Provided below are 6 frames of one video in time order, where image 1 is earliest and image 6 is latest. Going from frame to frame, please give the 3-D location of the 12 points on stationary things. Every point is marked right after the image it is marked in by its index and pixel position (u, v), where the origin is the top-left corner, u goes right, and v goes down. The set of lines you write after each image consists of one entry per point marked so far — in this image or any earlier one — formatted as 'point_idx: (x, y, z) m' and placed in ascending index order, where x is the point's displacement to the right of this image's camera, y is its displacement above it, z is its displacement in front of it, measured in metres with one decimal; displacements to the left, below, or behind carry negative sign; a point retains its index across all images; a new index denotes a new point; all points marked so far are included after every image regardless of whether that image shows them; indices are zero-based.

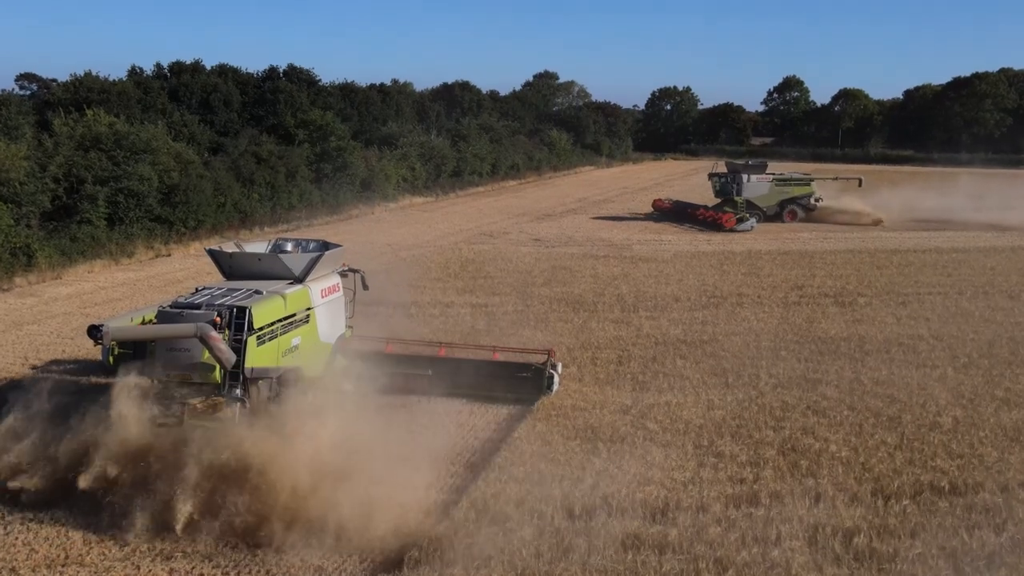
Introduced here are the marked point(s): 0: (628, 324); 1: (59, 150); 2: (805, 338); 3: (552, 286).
0: (+1.4, -0.4, +13.6) m
1: (-8.1, +2.5, +20.0) m
2: (+3.4, -0.6, +12.9) m
3: (+0.6, 0.0, +16.4) m
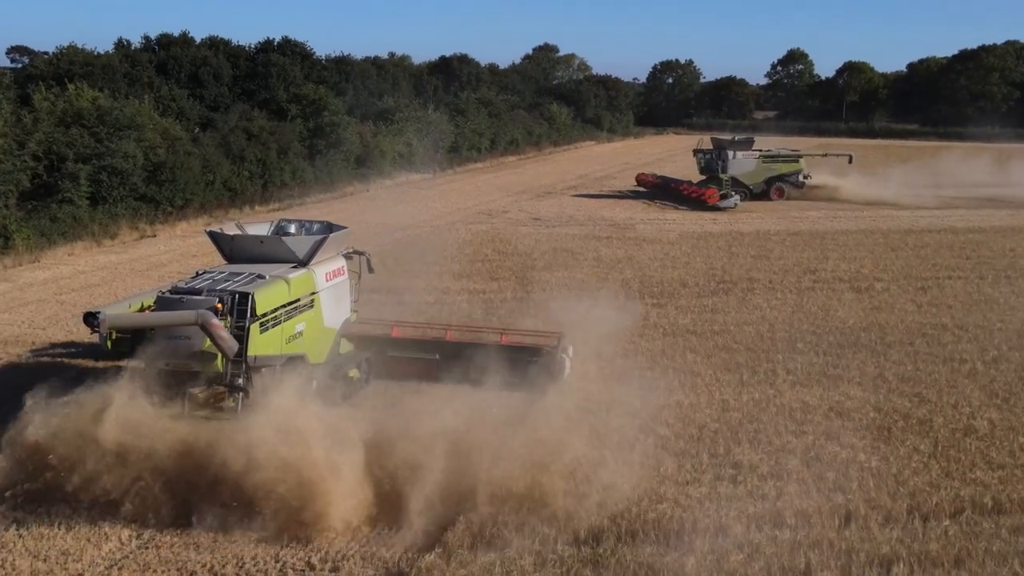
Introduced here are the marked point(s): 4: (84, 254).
0: (+1.4, -0.3, +12.9) m
1: (-8.2, +2.8, +19.1) m
2: (+3.4, -0.4, +12.1) m
3: (+0.6, +0.2, +15.7) m
4: (-6.9, +0.5, +18.0) m
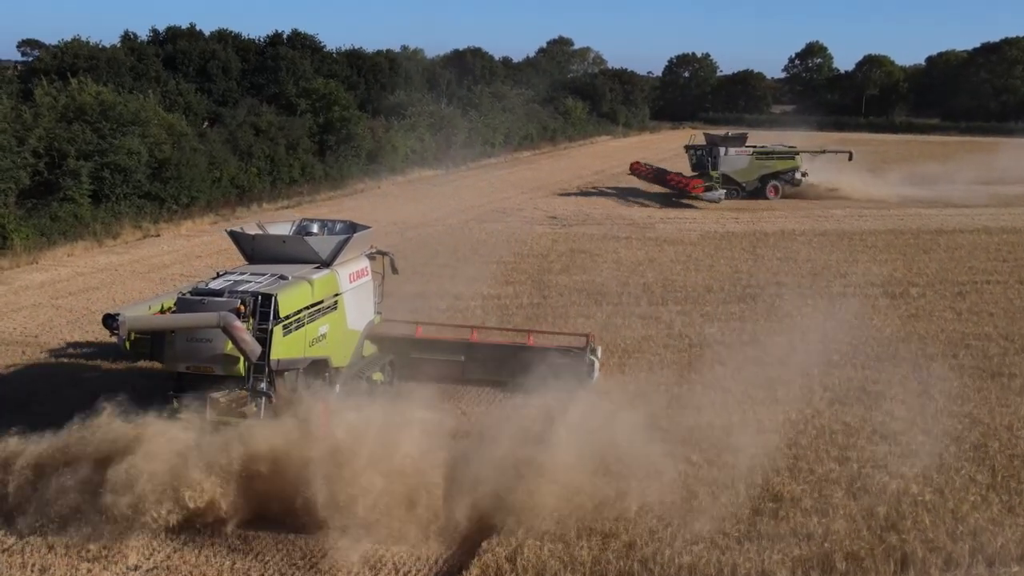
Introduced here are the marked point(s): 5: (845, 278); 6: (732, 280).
0: (+1.6, -0.4, +12.2) m
1: (-7.9, +2.8, +18.5) m
2: (+3.6, -0.5, +11.4) m
3: (+0.8, +0.2, +15.0) m
4: (-6.7, +0.5, +17.4) m
5: (+4.4, +0.1, +14.7) m
6: (+2.9, +0.1, +14.6) m
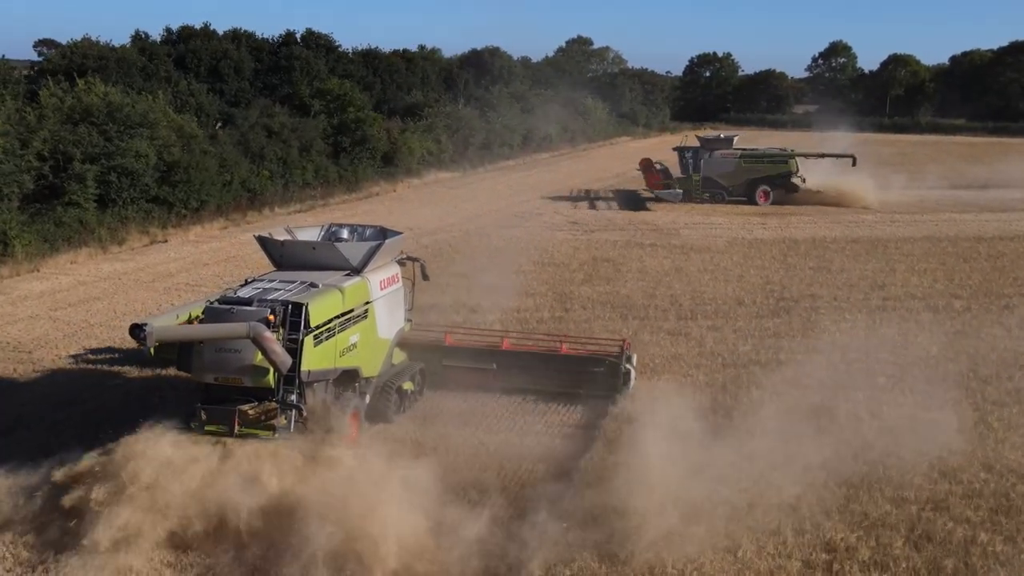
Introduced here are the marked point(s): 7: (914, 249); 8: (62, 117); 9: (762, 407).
0: (+1.8, -0.5, +11.5) m
1: (-7.6, +2.7, +18.0) m
2: (+3.8, -0.7, +10.7) m
3: (+1.0, 0.0, +14.3) m
4: (-6.4, +0.4, +16.8) m
5: (+4.7, 0.0, +14.0) m
6: (+3.1, 0.0, +13.8) m
7: (+6.4, +0.6, +17.6) m
8: (-7.5, +2.9, +18.5) m
9: (+2.0, -1.0, +9.0) m
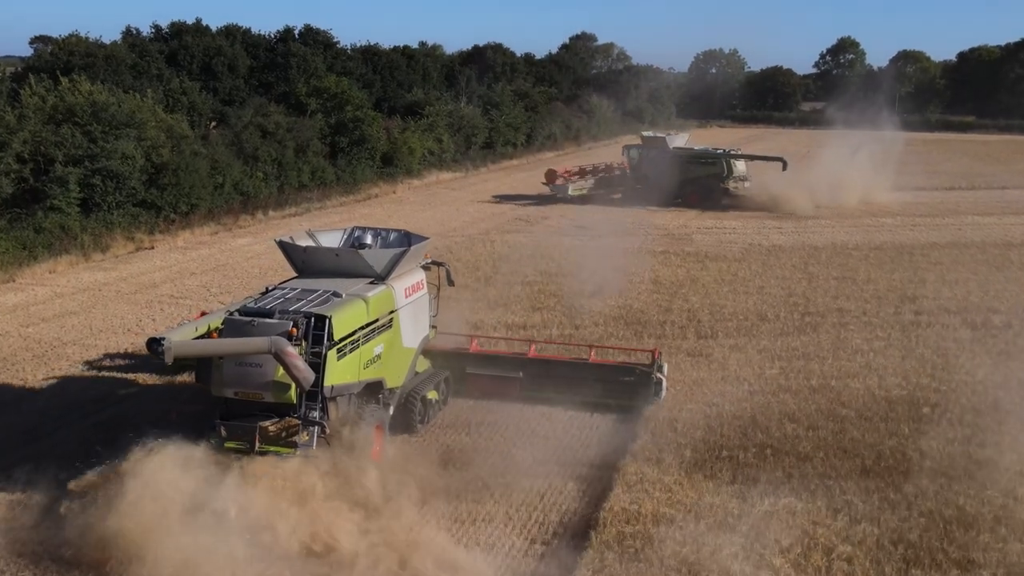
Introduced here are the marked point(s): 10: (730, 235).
0: (+1.9, -0.7, +10.5) m
1: (-7.5, +2.5, +17.1) m
2: (+3.8, -0.8, +9.8) m
3: (+1.1, -0.1, +13.4) m
4: (-6.3, +0.2, +15.9) m
5: (+4.7, -0.2, +13.1) m
6: (+3.2, -0.2, +12.9) m
7: (+6.4, +0.5, +16.6) m
8: (-7.4, +2.7, +17.6) m
9: (+2.1, -1.1, +8.1) m
10: (+3.8, +0.9, +19.1) m
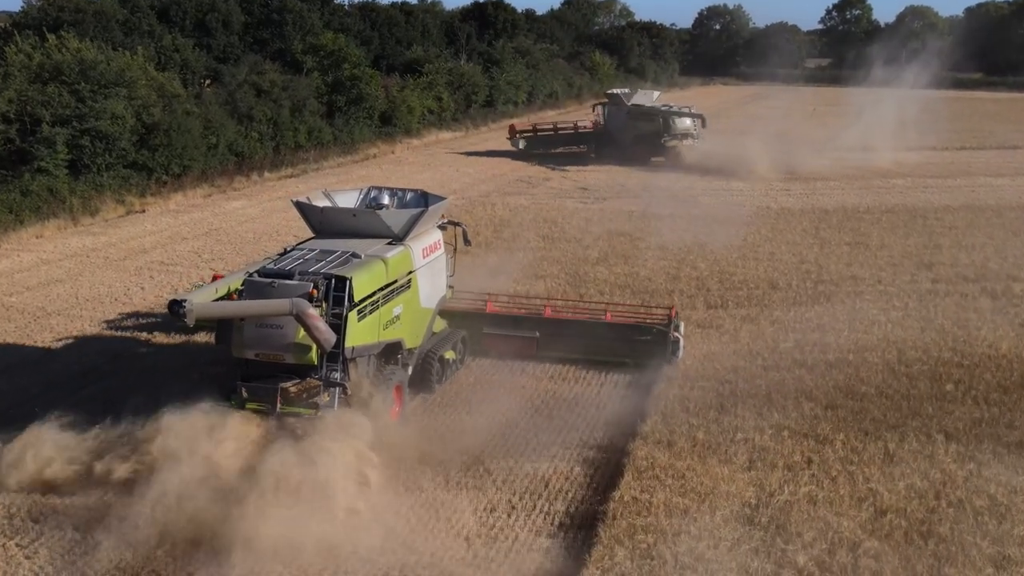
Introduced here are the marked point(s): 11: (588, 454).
0: (+1.9, -0.4, +10.1) m
1: (-7.5, +3.1, +16.5) m
2: (+3.8, -0.6, +9.3) m
3: (+1.1, +0.3, +12.9) m
4: (-6.3, +0.7, +15.5) m
5: (+4.8, +0.2, +12.6) m
6: (+3.2, +0.2, +12.4) m
7: (+6.4, +1.0, +16.2) m
8: (-7.4, +3.3, +17.0) m
9: (+2.1, -0.9, +7.7) m
10: (+3.8, +1.5, +18.6) m
11: (+0.5, -1.1, +7.5) m
